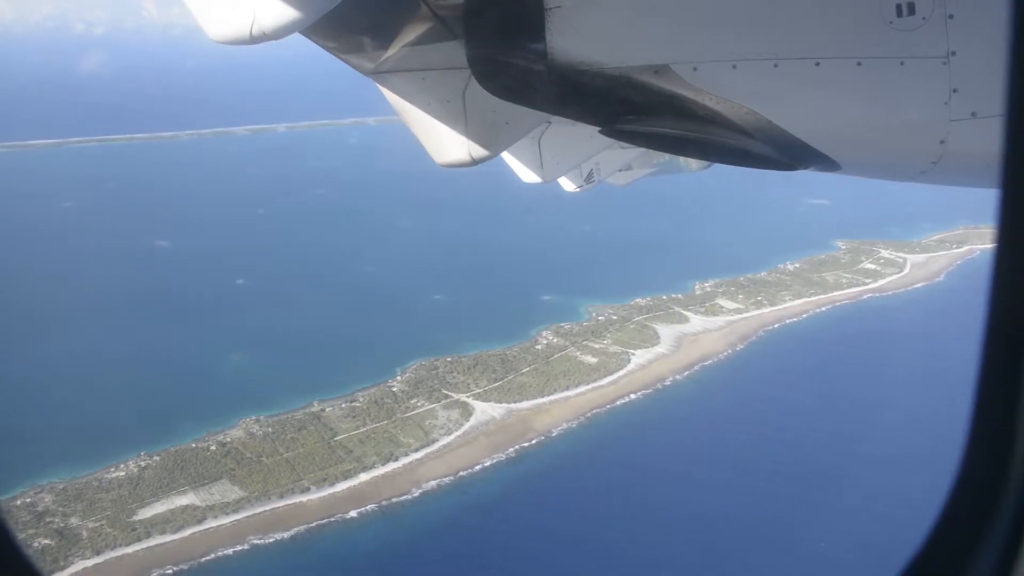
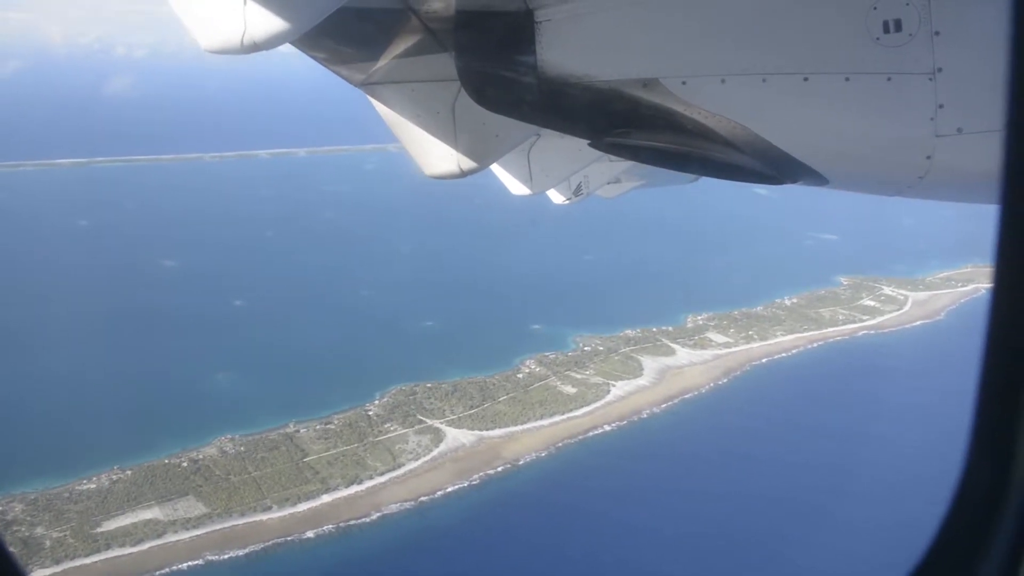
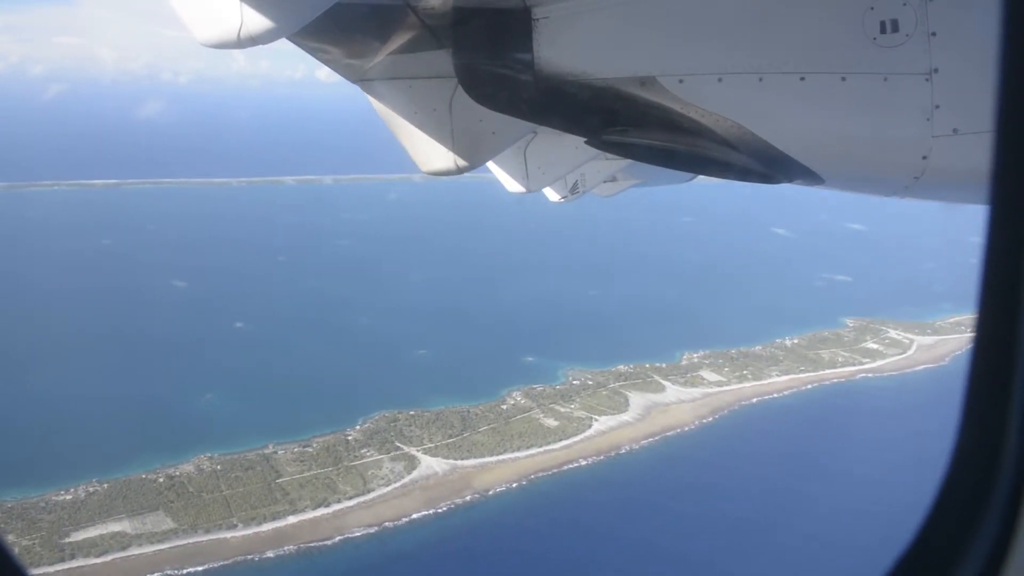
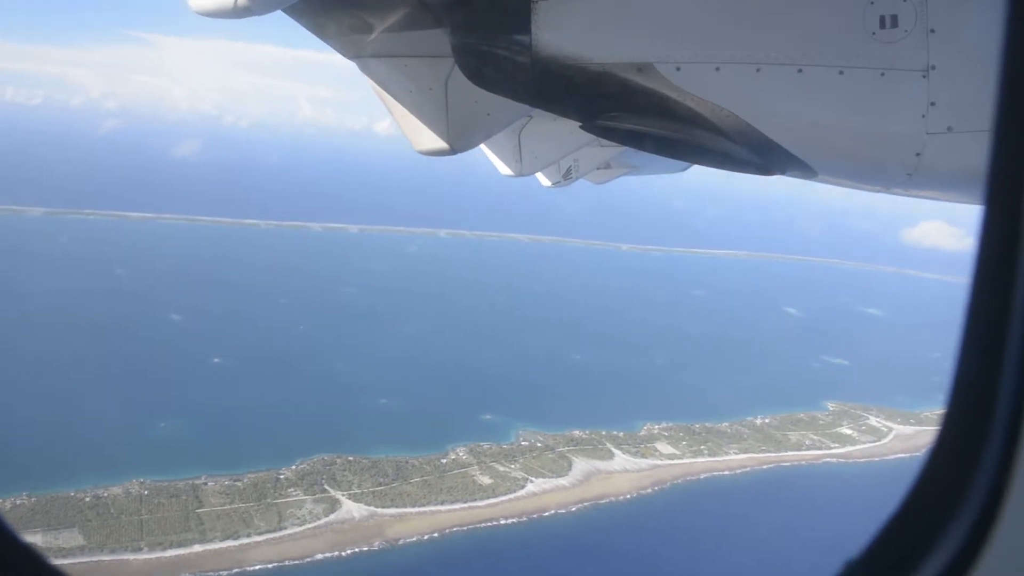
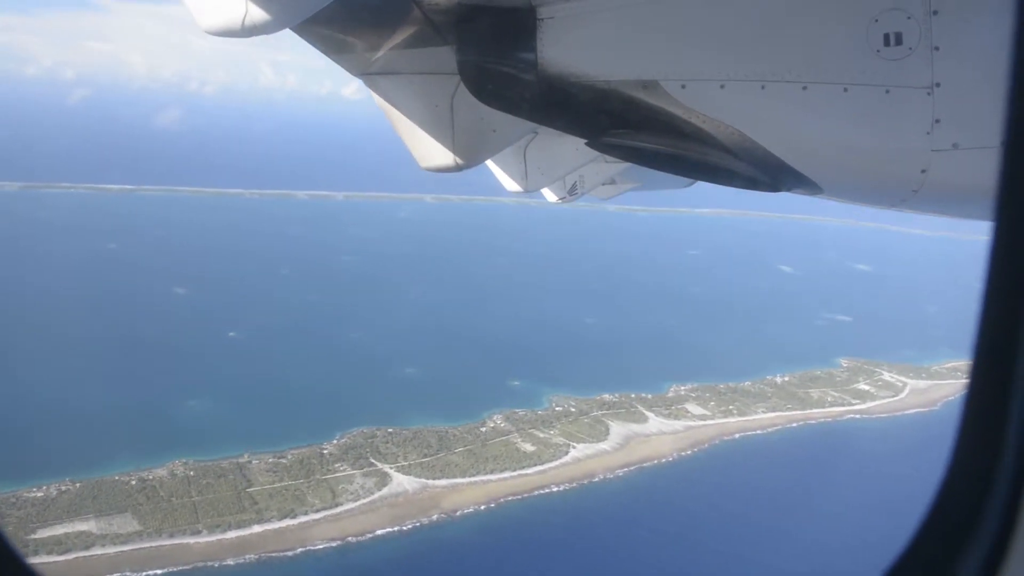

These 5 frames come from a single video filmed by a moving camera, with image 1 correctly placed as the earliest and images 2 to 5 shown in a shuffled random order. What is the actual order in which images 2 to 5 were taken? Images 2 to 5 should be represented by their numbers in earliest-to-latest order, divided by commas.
2, 3, 5, 4
